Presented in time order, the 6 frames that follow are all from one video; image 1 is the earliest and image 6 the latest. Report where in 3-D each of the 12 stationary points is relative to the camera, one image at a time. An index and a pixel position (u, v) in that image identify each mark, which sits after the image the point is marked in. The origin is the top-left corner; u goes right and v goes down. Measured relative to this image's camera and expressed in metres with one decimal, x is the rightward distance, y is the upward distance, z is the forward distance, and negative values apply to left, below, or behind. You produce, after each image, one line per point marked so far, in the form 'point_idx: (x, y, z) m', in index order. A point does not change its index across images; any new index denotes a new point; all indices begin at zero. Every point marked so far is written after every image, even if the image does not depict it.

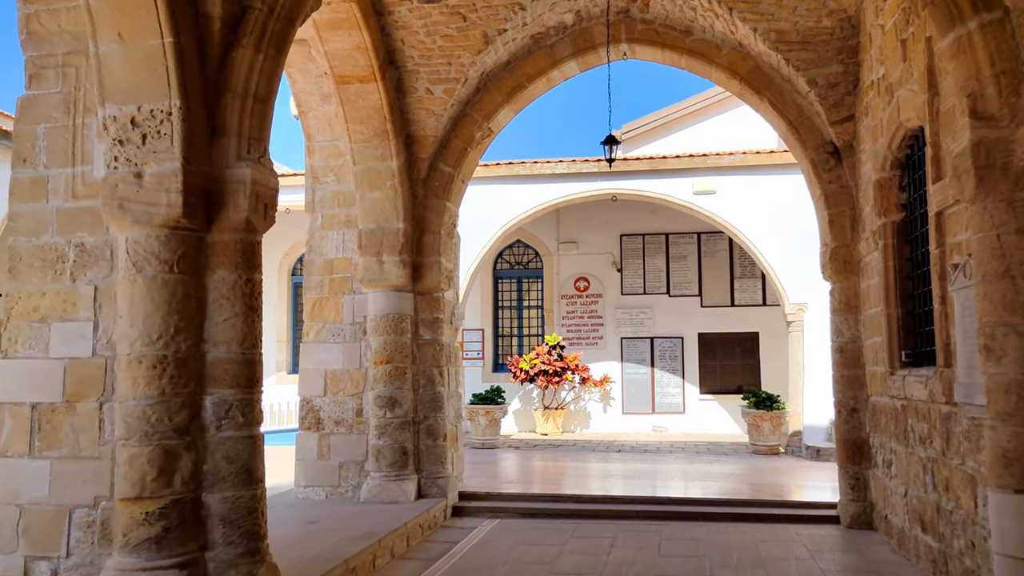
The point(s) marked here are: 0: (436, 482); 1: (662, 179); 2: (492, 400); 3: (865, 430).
0: (-0.6, -1.5, +6.4) m
1: (+1.8, +1.3, +10.0) m
2: (-0.2, -1.4, +10.5) m
3: (+2.4, -1.0, +5.8) m
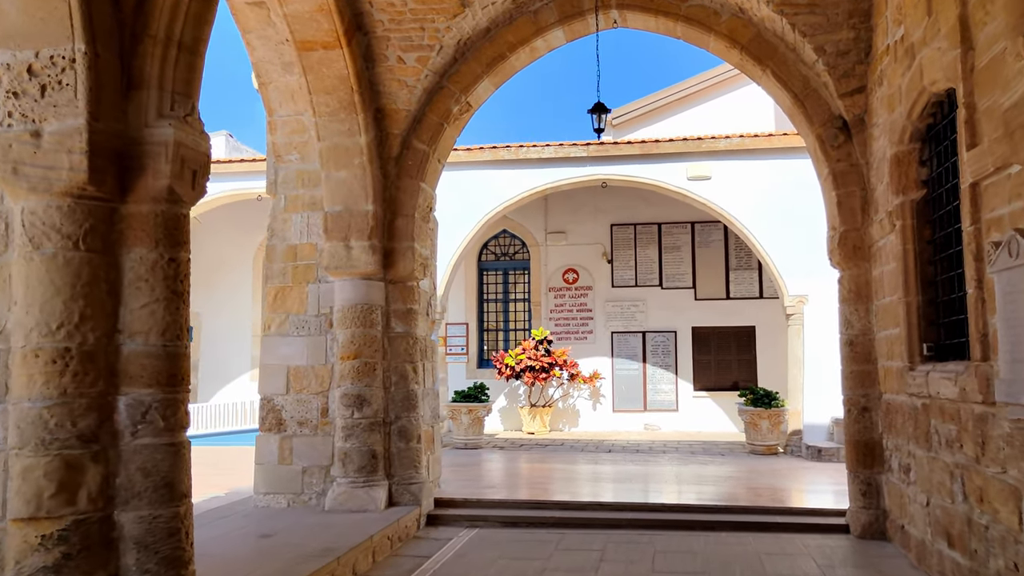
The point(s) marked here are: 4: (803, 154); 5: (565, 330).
0: (-0.7, -1.4, +5.9) m
1: (+1.6, +1.4, +9.5) m
2: (-0.4, -1.3, +9.9) m
3: (+2.3, -0.9, +5.3) m
4: (+3.2, +1.5, +9.3) m
5: (+0.7, -0.6, +11.8) m
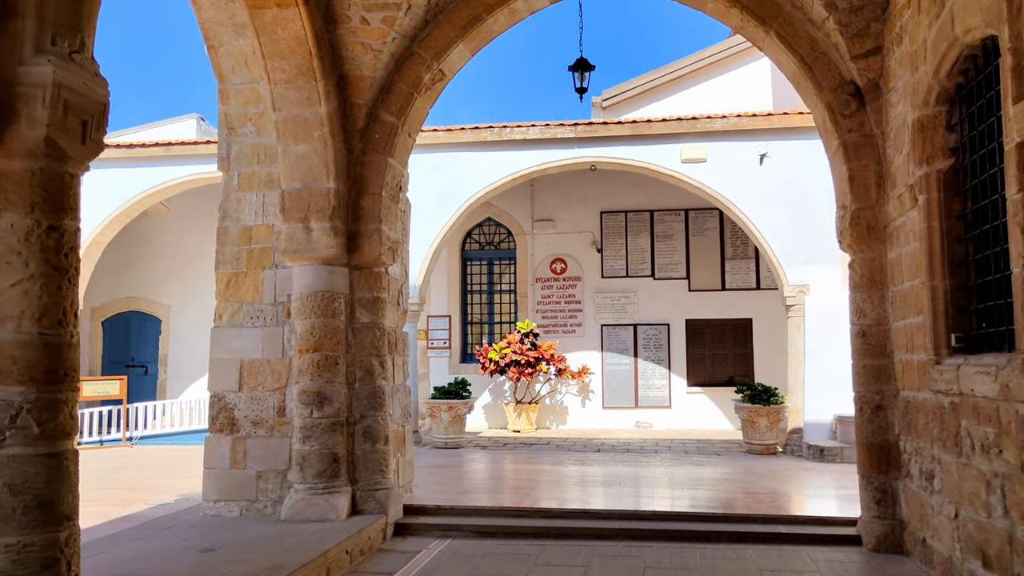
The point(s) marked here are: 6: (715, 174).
0: (-0.9, -1.3, +5.3) m
1: (+1.4, +1.5, +8.9) m
2: (-0.6, -1.2, +9.4) m
3: (+2.1, -0.8, +4.8) m
4: (+3.0, +1.6, +8.8) m
5: (+0.5, -0.5, +11.2) m
6: (+2.1, +1.2, +8.8) m
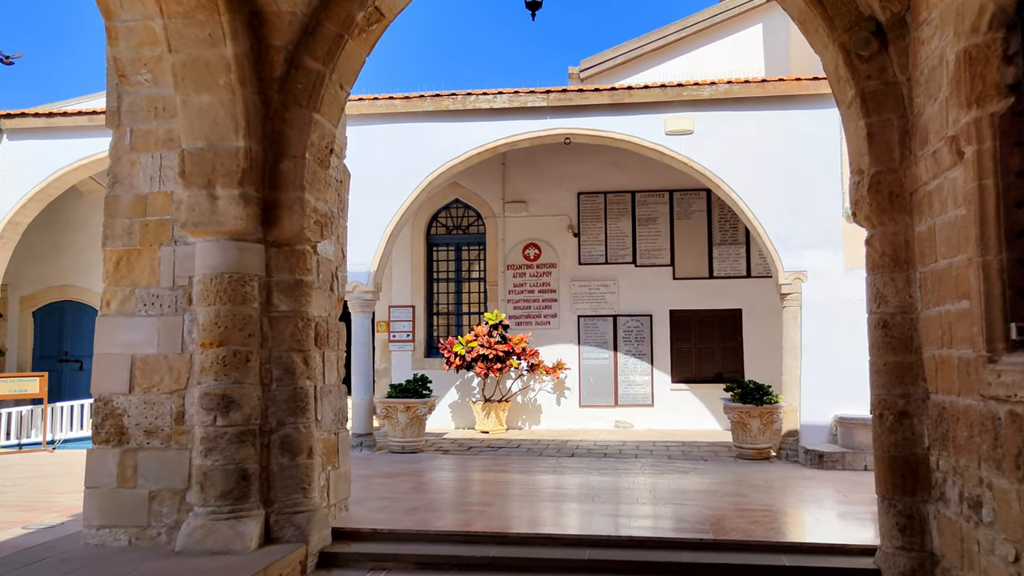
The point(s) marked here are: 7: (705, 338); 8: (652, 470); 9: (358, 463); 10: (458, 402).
0: (-1.1, -1.2, +4.4) m
1: (+1.1, +1.6, +8.0) m
2: (-1.0, -1.0, +8.4) m
3: (+1.9, -0.7, +3.9) m
4: (+2.7, +1.7, +7.9) m
5: (+0.2, -0.3, +10.3) m
6: (+1.8, +1.3, +7.9) m
7: (+2.3, -0.6, +10.0) m
8: (+1.2, -1.6, +7.2) m
9: (-1.4, -1.6, +7.6) m
10: (-0.7, -1.4, +10.3) m
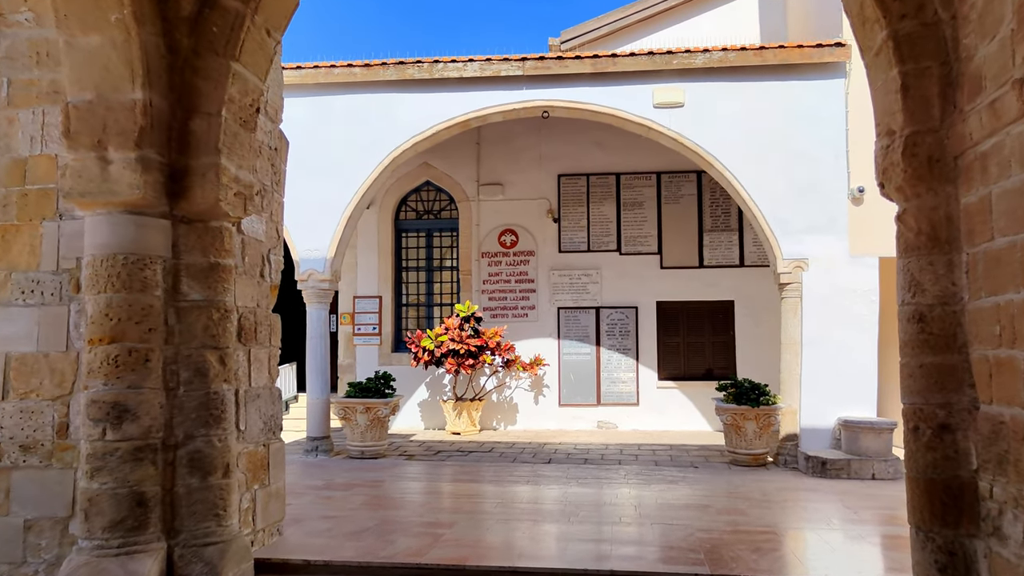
0: (-1.3, -1.1, +3.6) m
1: (+0.8, +1.7, +7.3) m
2: (-1.2, -0.9, +7.7) m
3: (+1.7, -0.7, +3.2) m
4: (+2.5, +1.8, +7.1) m
5: (-0.1, -0.2, +9.5) m
6: (+1.5, +1.4, +7.2) m
7: (+2.0, -0.5, +9.3) m
8: (+1.0, -1.5, +6.5) m
9: (-1.6, -1.5, +6.9) m
10: (-0.9, -1.3, +9.5) m
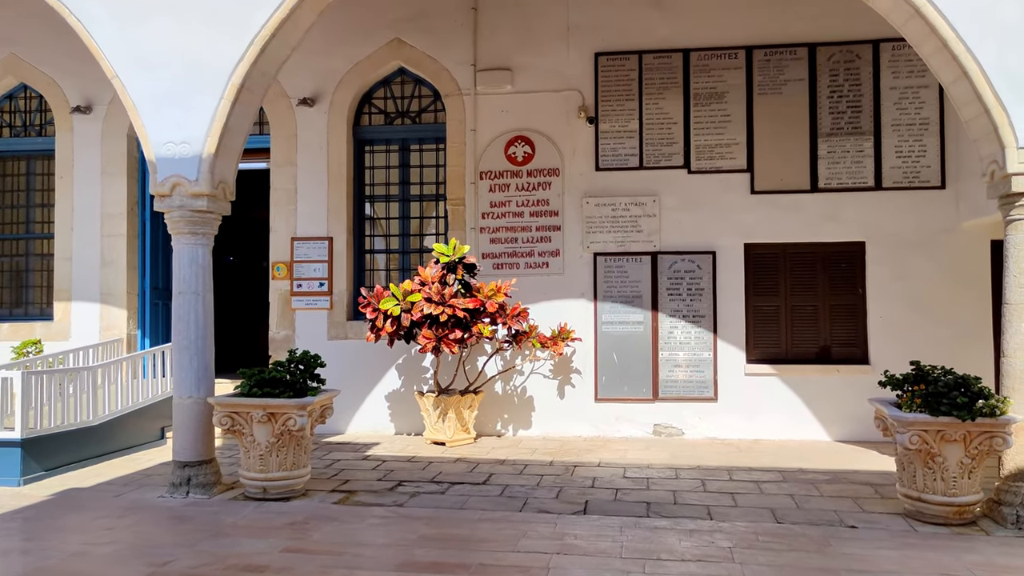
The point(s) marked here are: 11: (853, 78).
0: (-1.4, -0.9, +0.5) m
1: (+0.9, +2.1, +4.0) m
2: (-1.2, -0.5, +4.6) m
3: (+1.6, -0.4, 0.0) m
4: (+2.5, +2.2, +3.9) m
5: (0.0, +0.3, +6.4) m
6: (+1.6, +1.8, +3.9) m
7: (+2.1, 0.0, +6.1) m
8: (+1.0, -1.1, +3.4) m
9: (-1.6, -1.1, +3.8) m
10: (-0.8, -0.8, +6.4) m
11: (+2.4, +1.5, +6.0) m
